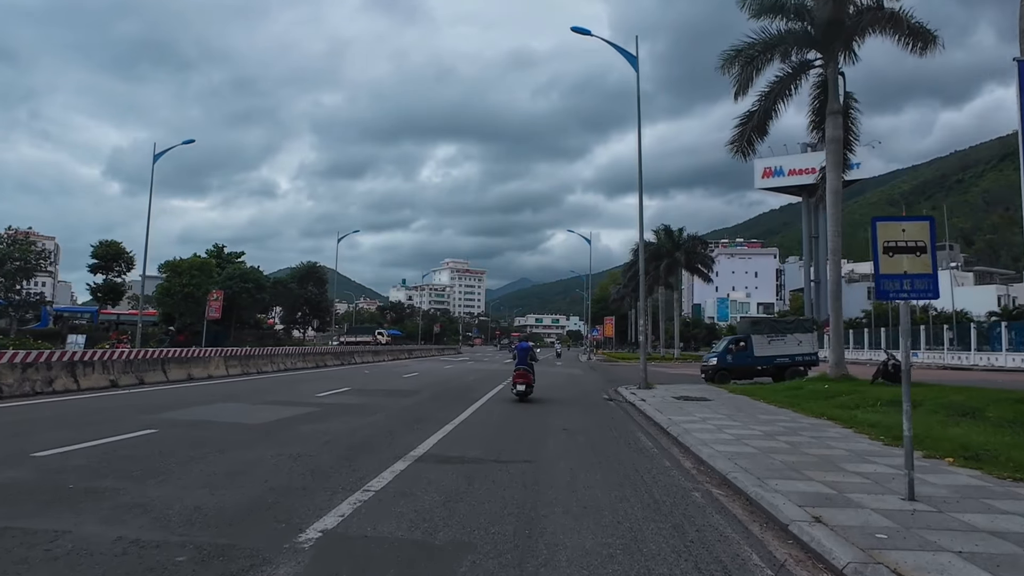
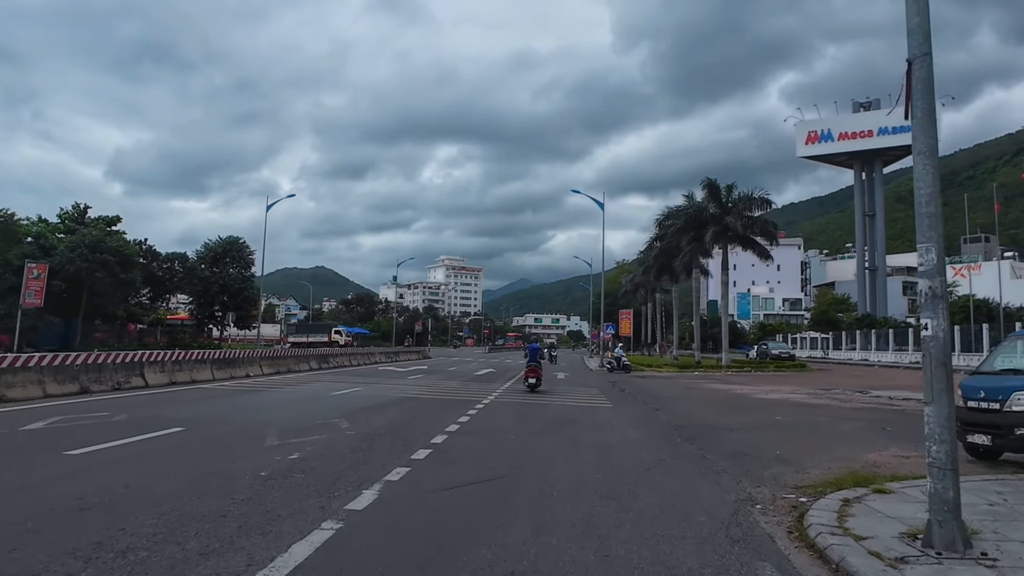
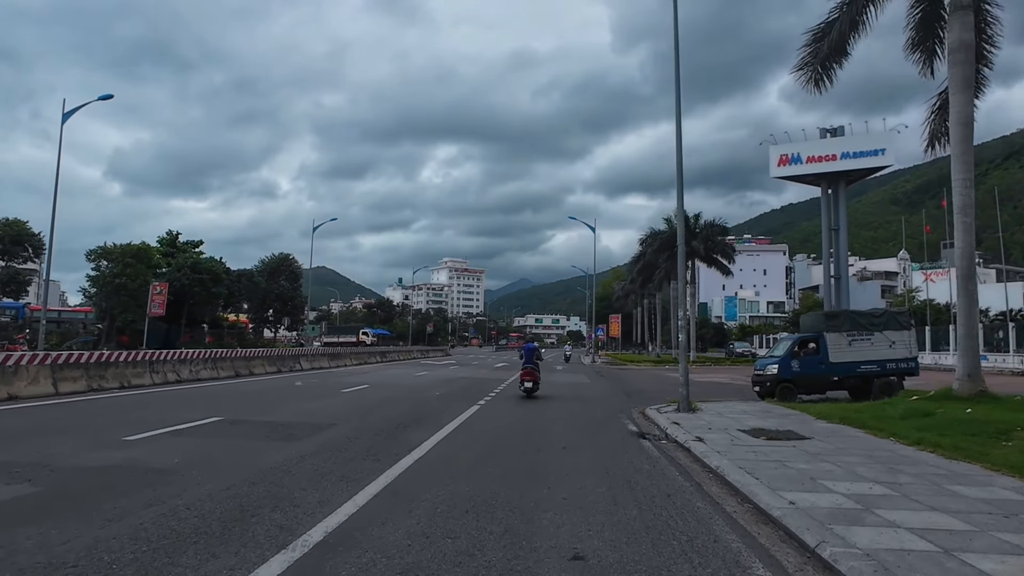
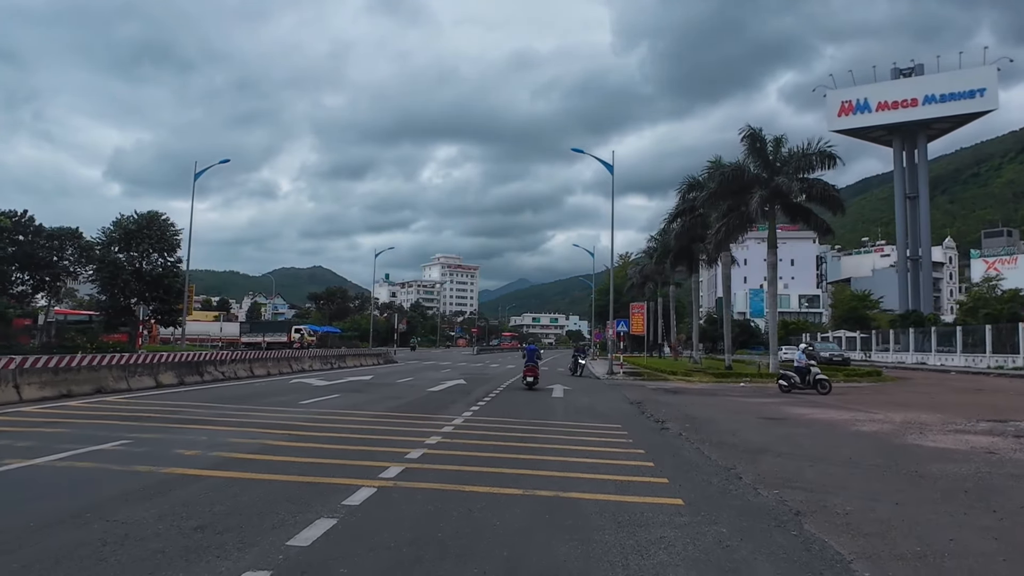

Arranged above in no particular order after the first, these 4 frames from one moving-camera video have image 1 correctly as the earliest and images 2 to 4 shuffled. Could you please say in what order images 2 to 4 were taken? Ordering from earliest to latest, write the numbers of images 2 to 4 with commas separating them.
3, 2, 4
